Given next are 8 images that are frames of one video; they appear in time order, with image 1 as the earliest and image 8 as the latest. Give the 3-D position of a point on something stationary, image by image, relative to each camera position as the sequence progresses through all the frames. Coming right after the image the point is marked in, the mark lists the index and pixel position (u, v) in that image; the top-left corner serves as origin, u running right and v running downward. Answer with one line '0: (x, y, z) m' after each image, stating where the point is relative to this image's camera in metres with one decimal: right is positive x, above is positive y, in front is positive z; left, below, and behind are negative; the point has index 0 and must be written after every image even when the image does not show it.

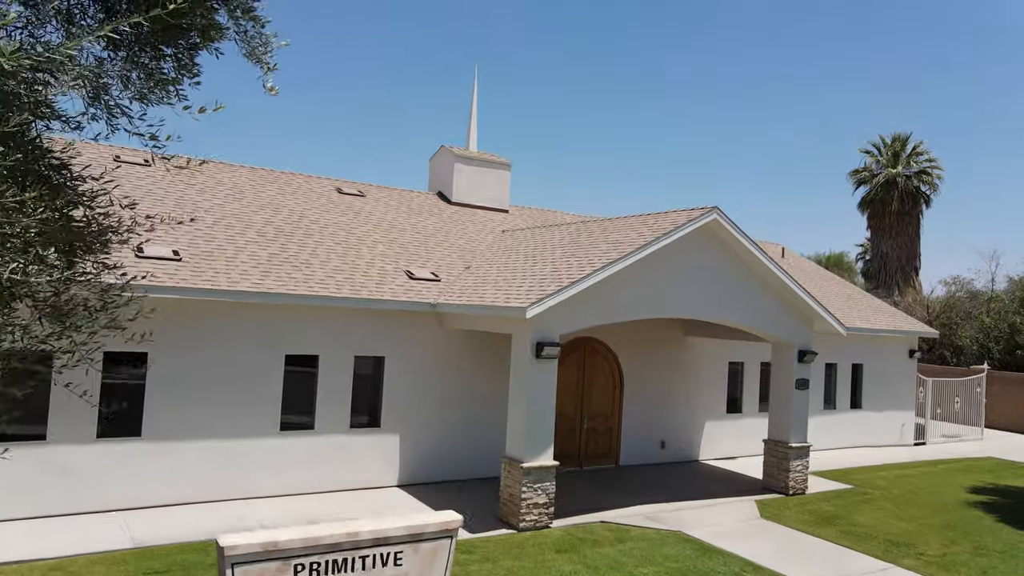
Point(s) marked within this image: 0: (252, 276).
0: (-3.9, +0.2, +12.8) m
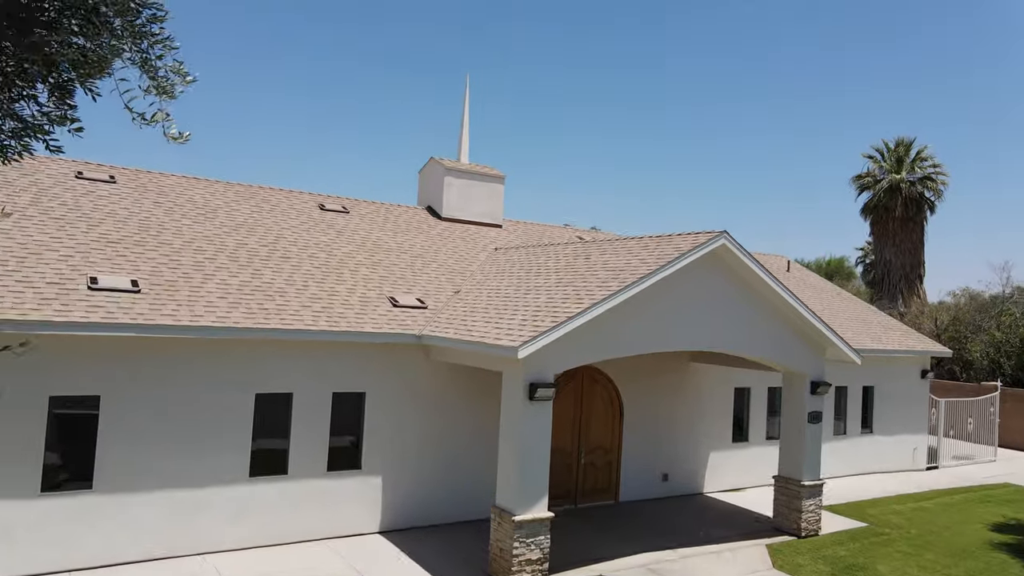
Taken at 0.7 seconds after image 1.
0: (-4.0, -0.3, +11.7) m
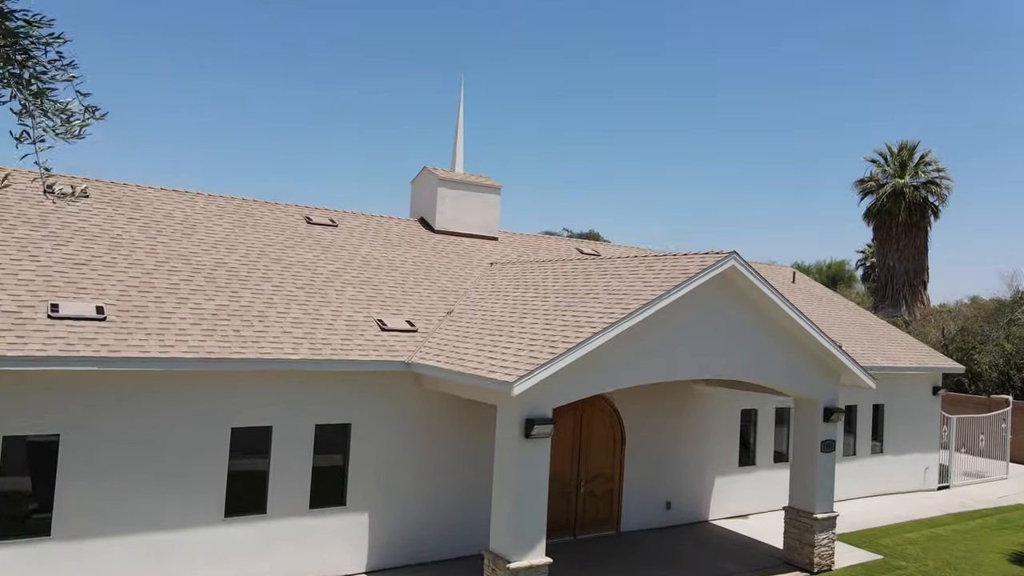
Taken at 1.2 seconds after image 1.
0: (-4.1, -0.6, +10.8) m
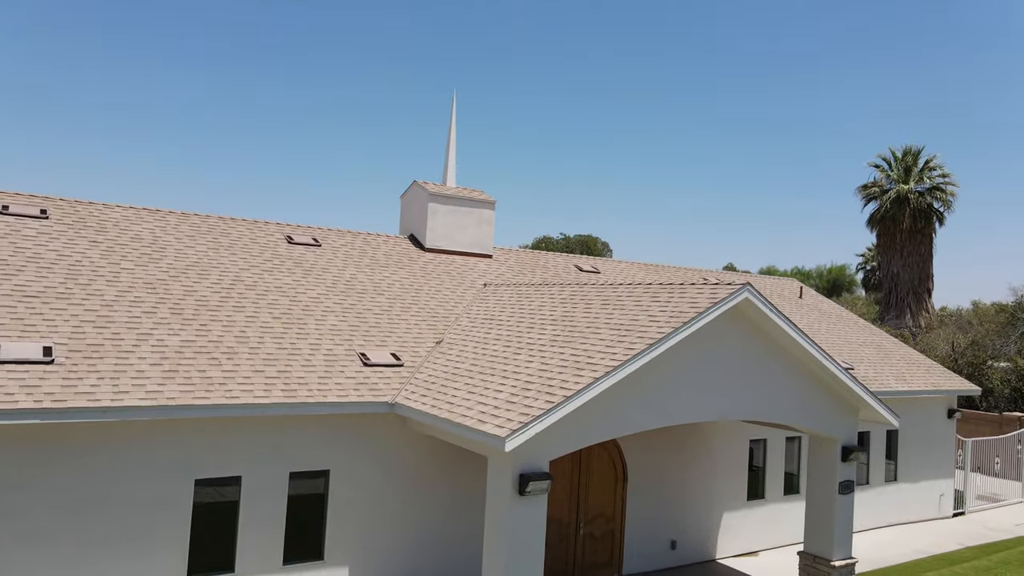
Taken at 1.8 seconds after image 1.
0: (-4.1, -1.0, +9.8) m
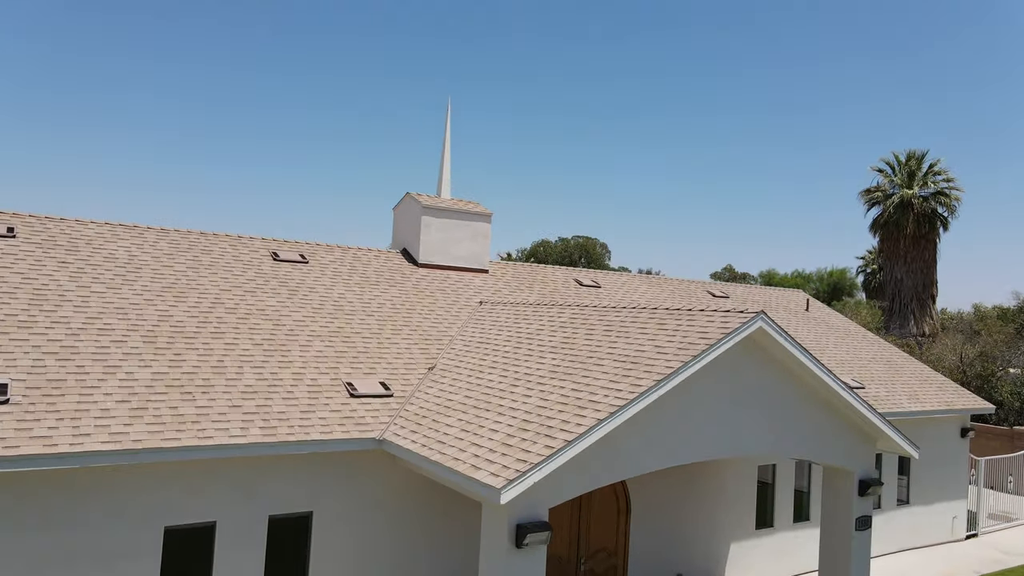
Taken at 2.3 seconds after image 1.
0: (-4.2, -1.4, +9.0) m
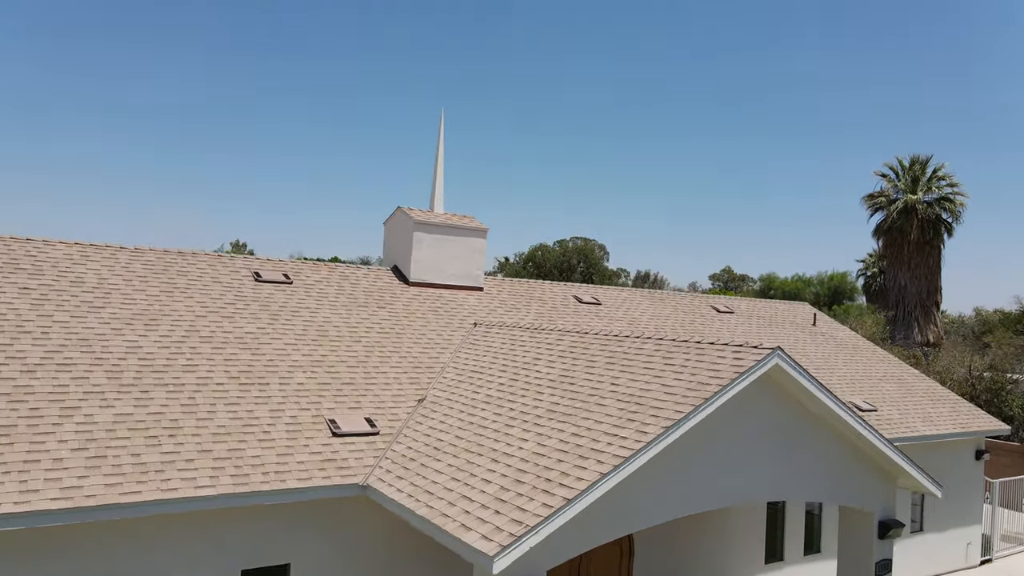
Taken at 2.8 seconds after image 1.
0: (-4.2, -1.7, +8.2) m
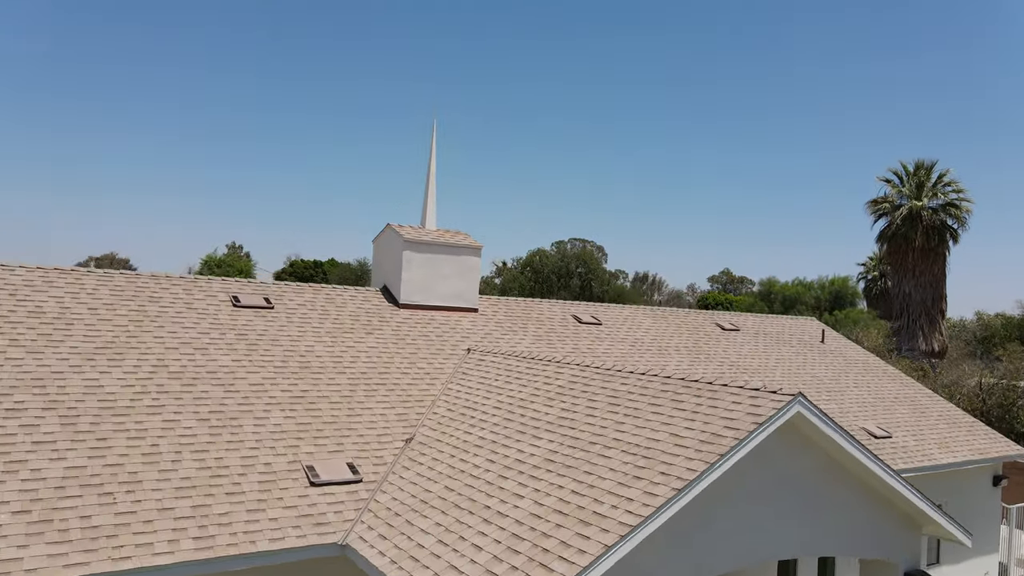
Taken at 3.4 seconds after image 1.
0: (-4.3, -2.1, +7.3) m
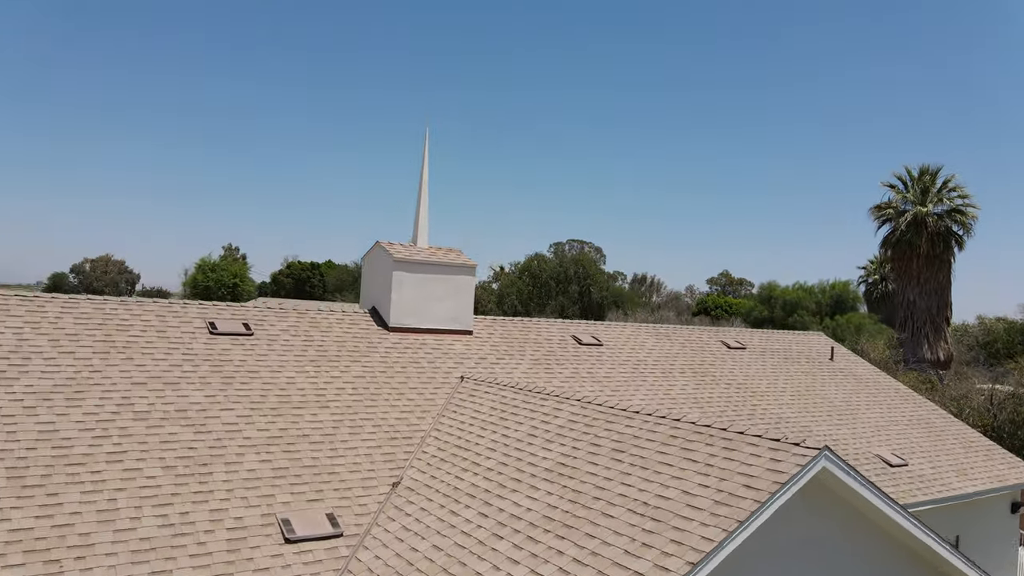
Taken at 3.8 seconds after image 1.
0: (-4.3, -2.5, +6.4) m
